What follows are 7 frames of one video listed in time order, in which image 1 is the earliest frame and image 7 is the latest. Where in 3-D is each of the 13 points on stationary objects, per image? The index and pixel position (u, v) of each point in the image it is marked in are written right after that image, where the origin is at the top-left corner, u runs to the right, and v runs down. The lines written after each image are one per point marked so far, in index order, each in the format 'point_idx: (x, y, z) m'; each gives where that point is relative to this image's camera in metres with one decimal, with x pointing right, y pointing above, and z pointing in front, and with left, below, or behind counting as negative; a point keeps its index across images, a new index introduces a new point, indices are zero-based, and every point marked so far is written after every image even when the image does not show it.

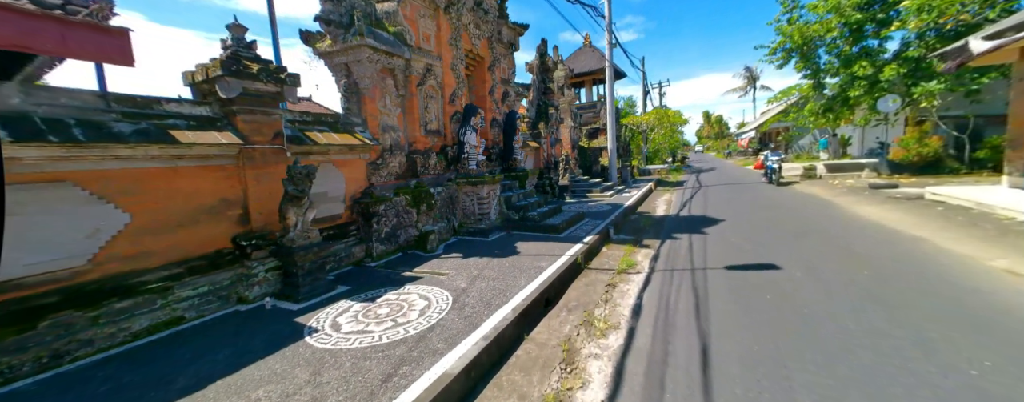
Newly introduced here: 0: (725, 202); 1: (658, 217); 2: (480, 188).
0: (+6.1, 0.0, +10.2) m
1: (+3.5, -0.4, +8.6) m
2: (-0.6, +0.2, +6.5) m
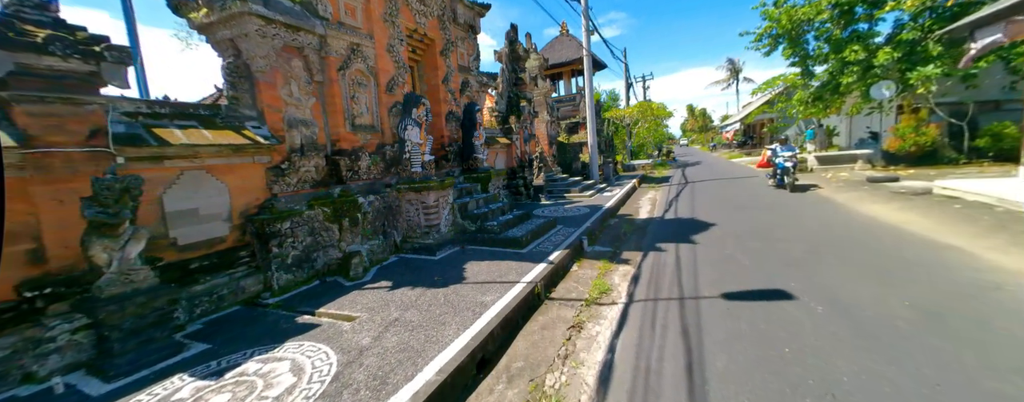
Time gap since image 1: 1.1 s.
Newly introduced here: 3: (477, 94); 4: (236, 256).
0: (+5.2, 0.0, +9.3) m
1: (+2.7, -0.4, +7.6) m
2: (-1.3, +0.1, +5.3) m
3: (-0.9, +2.5, +8.3) m
4: (-3.0, -0.6, +3.9) m
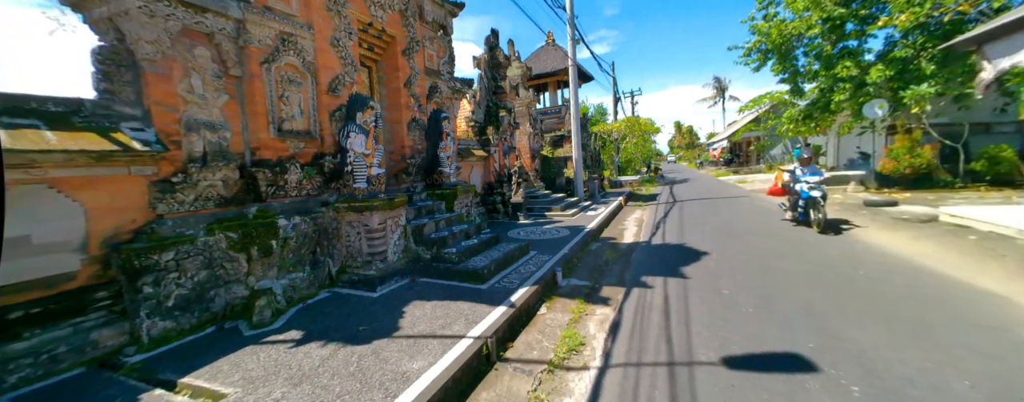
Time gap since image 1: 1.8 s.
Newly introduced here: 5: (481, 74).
0: (+4.6, -0.5, +8.6) m
1: (+2.1, -0.8, +6.8) m
2: (-1.8, -0.2, +4.4) m
3: (-1.4, +2.1, +7.5) m
4: (-3.5, -0.8, +3.0) m
5: (-0.8, +3.4, +9.6) m
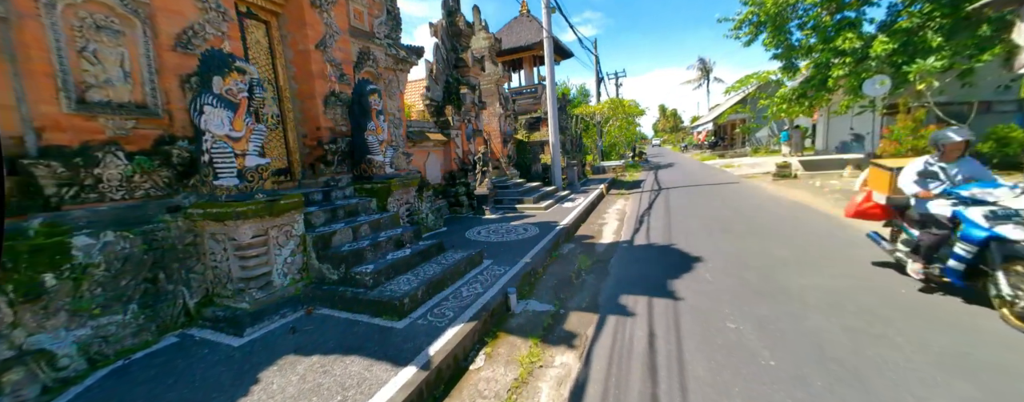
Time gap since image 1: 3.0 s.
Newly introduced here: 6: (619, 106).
0: (+3.8, -0.3, +7.6) m
1: (+1.4, -0.7, +5.7) m
2: (-2.4, -0.2, +3.1) m
3: (-2.2, +2.2, +6.1) m
4: (-4.0, -0.9, +1.6) m
5: (-1.7, +3.6, +8.1) m
6: (+6.0, +5.3, +20.0) m
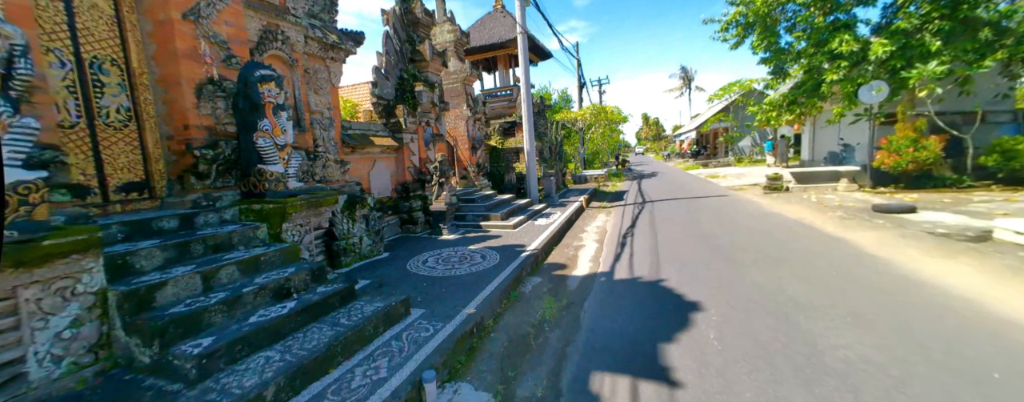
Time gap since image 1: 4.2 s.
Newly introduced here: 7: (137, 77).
0: (+3.1, -0.7, +6.5) m
1: (+0.8, -1.0, +4.5) m
2: (-2.9, -0.4, +1.8) m
3: (-2.8, +1.9, +4.9) m
4: (-4.5, -1.1, +0.2) m
5: (-2.4, +3.3, +6.9) m
6: (+4.8, +4.7, +19.1) m
7: (-3.6, +1.2, +3.4) m
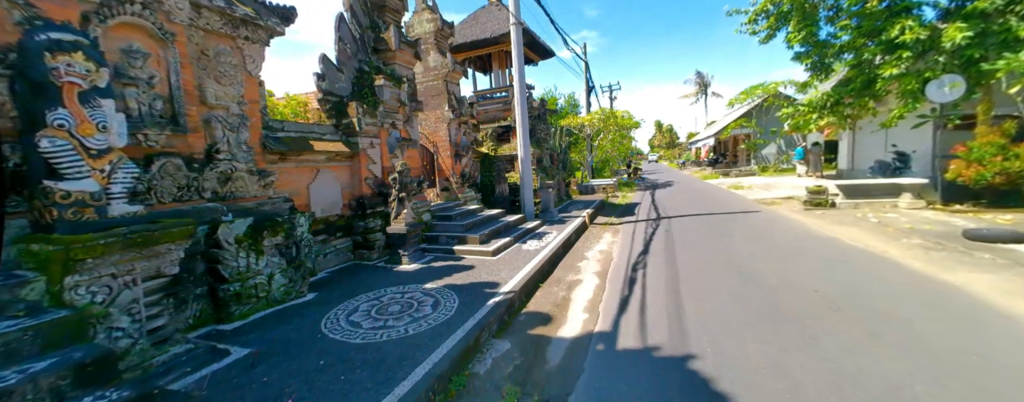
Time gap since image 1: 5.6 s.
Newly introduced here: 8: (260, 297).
0: (+2.8, -1.0, +5.0) m
1: (+0.4, -1.3, +3.1) m
2: (-3.4, -0.6, +0.5) m
3: (-3.1, +1.7, +3.6) m
4: (-5.0, -1.3, -1.0) m
5: (-2.7, +3.0, +5.7) m
6: (+4.9, +4.1, +17.7) m
7: (-4.0, +1.0, +2.2) m
8: (-2.5, -1.0, +3.5) m
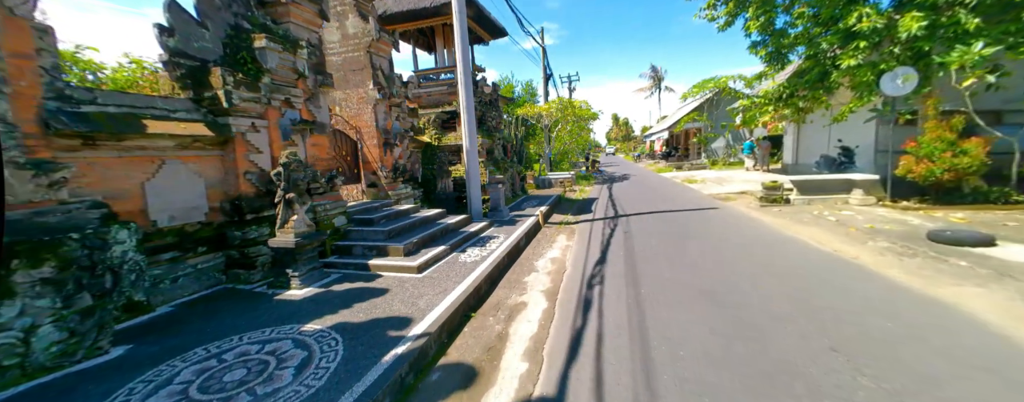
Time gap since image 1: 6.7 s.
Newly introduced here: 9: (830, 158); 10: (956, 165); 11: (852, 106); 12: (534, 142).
0: (+2.0, -1.0, +4.2) m
1: (-0.2, -1.4, +2.1) m
2: (-3.7, -0.8, -0.9) m
3: (-3.8, +1.6, +2.1) m
4: (-5.1, -1.4, -2.6) m
5: (-3.5, +2.9, +4.2) m
6: (+2.7, +4.4, +16.9) m
7: (-4.5, +0.9, +0.6) m
8: (-3.1, -1.0, +2.2) m
9: (+10.4, +1.4, +11.8) m
10: (+8.6, +0.6, +6.9) m
11: (+8.0, +2.2, +8.5) m
12: (+1.2, +3.1, +18.8) m
